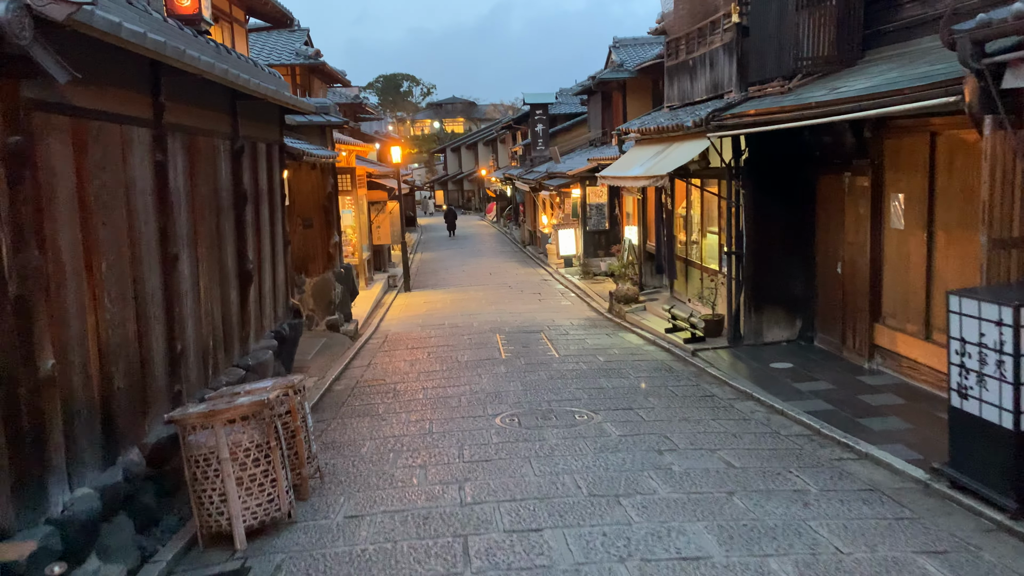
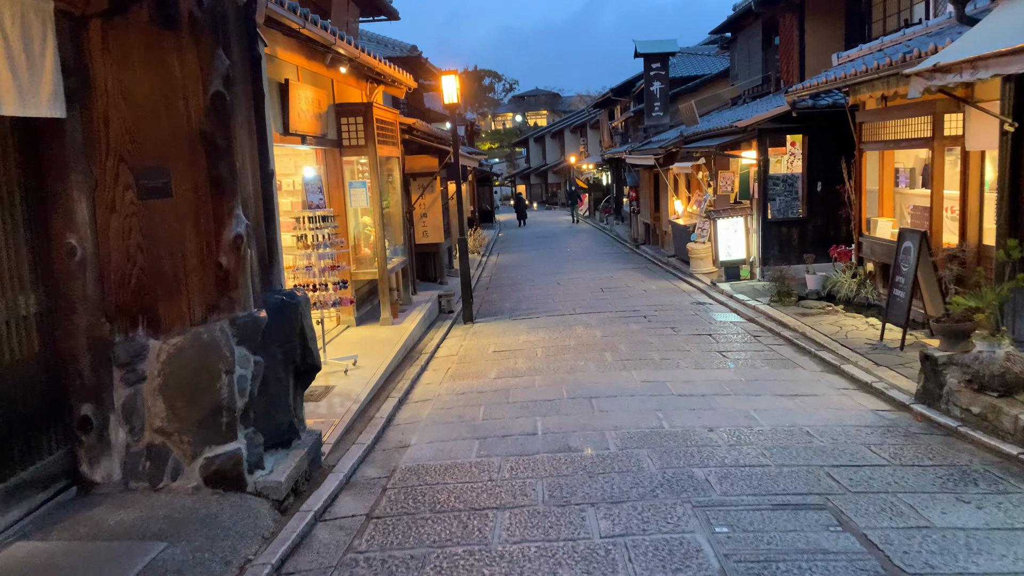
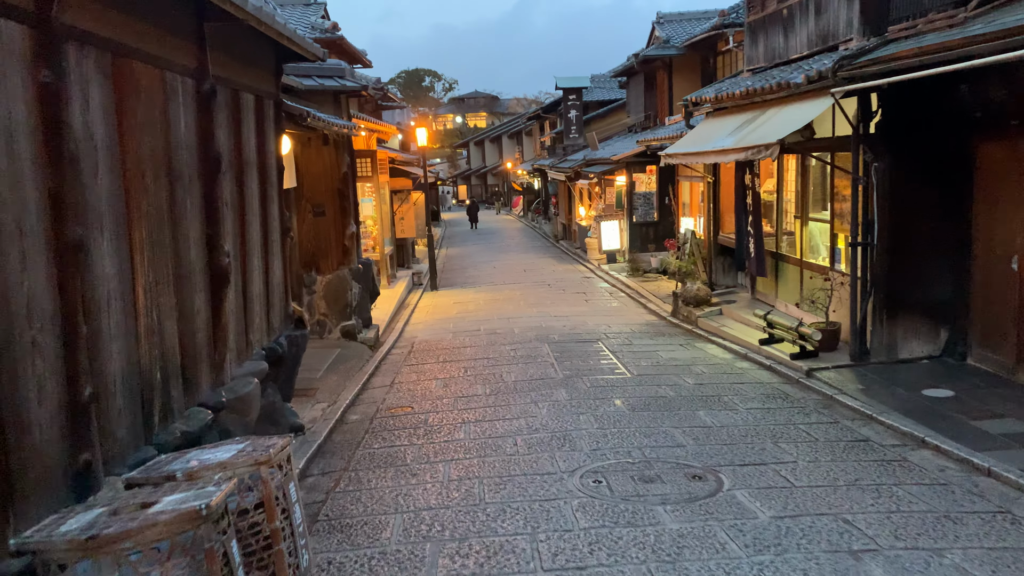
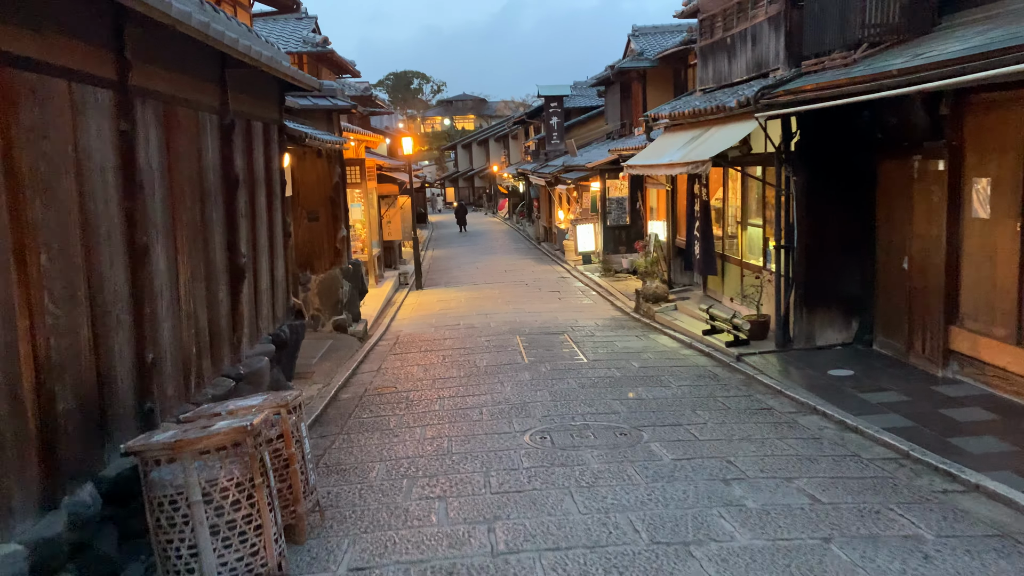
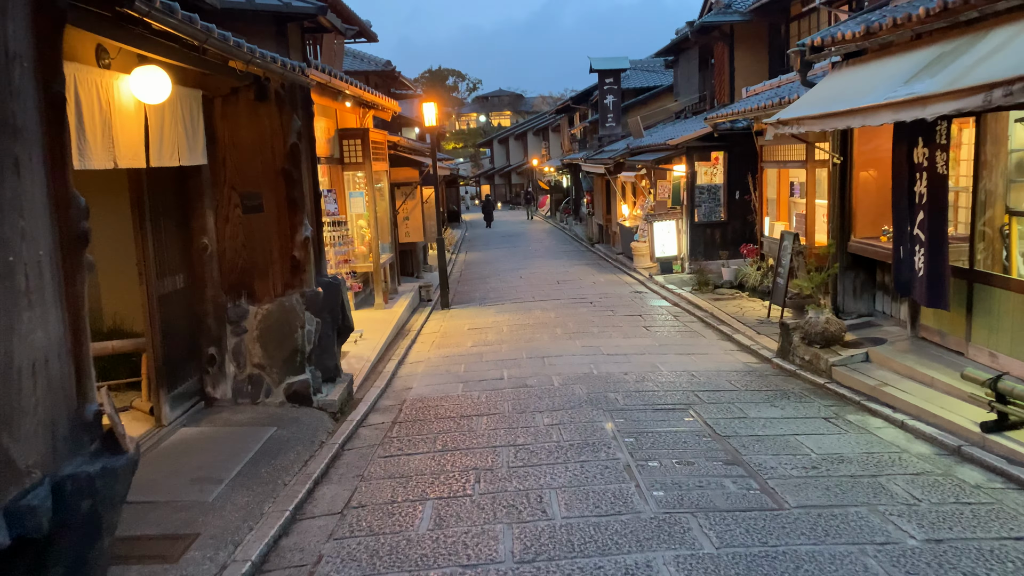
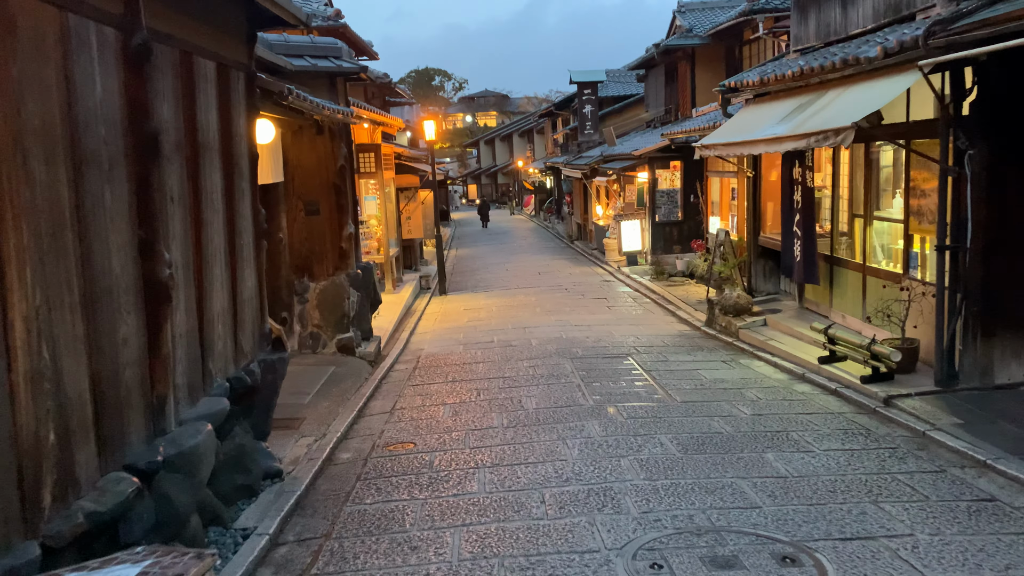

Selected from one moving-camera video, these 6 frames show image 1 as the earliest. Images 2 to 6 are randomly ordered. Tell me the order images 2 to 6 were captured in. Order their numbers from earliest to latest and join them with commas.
4, 3, 6, 5, 2
